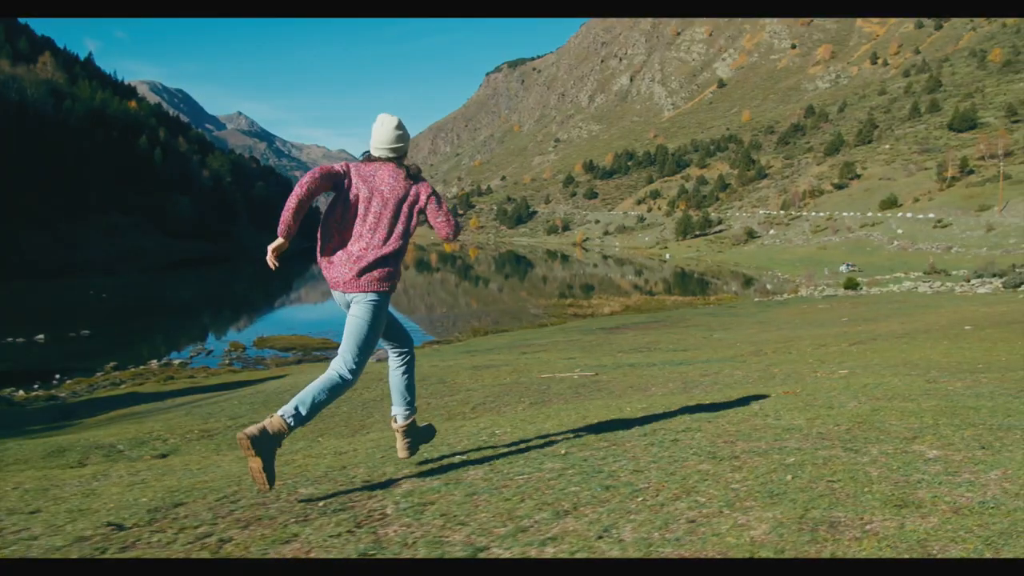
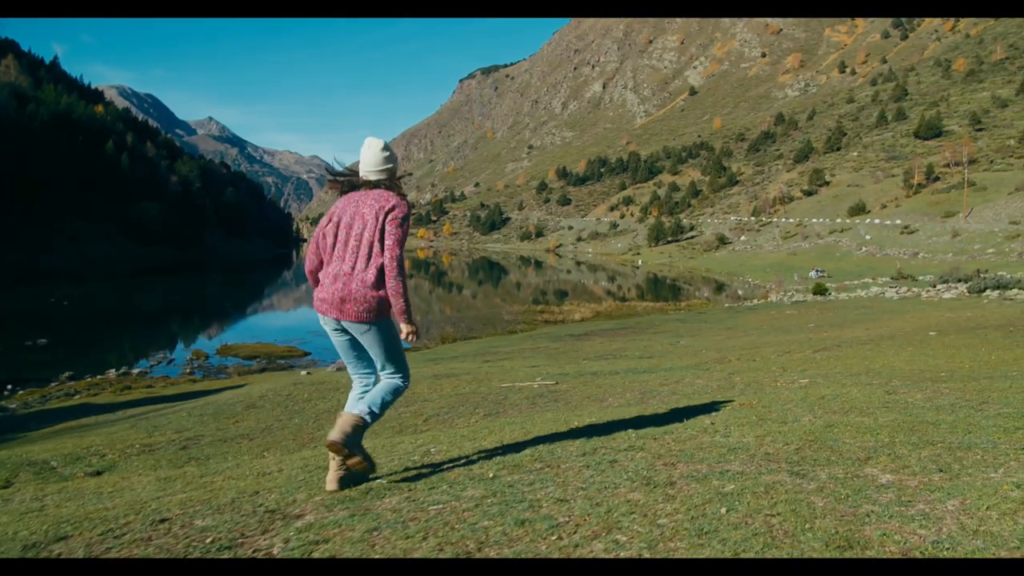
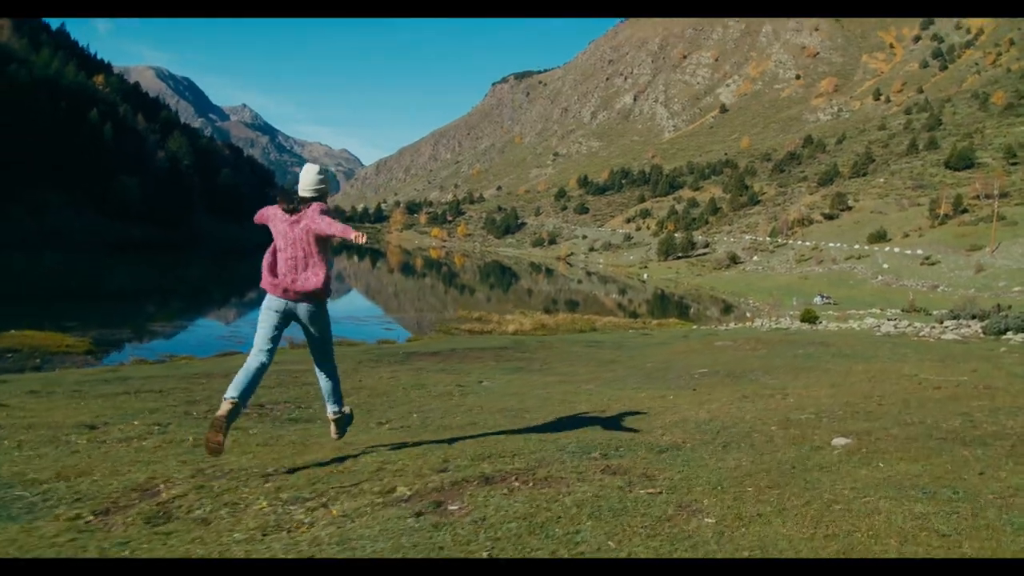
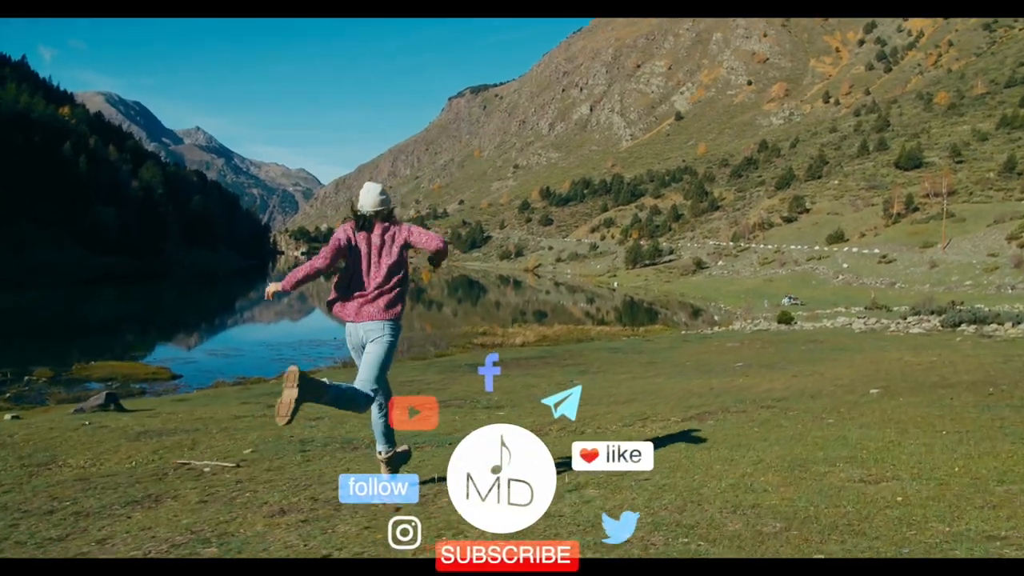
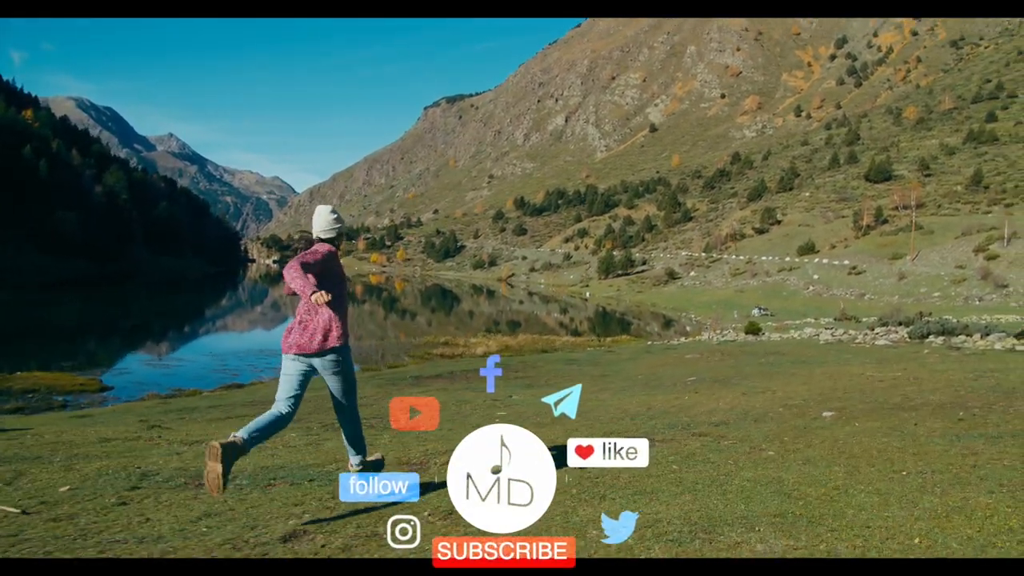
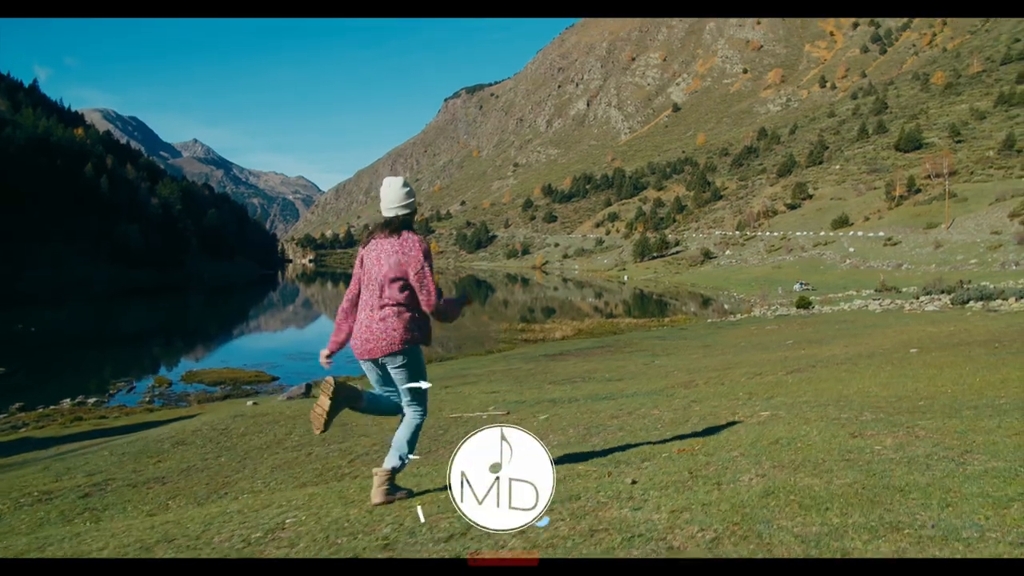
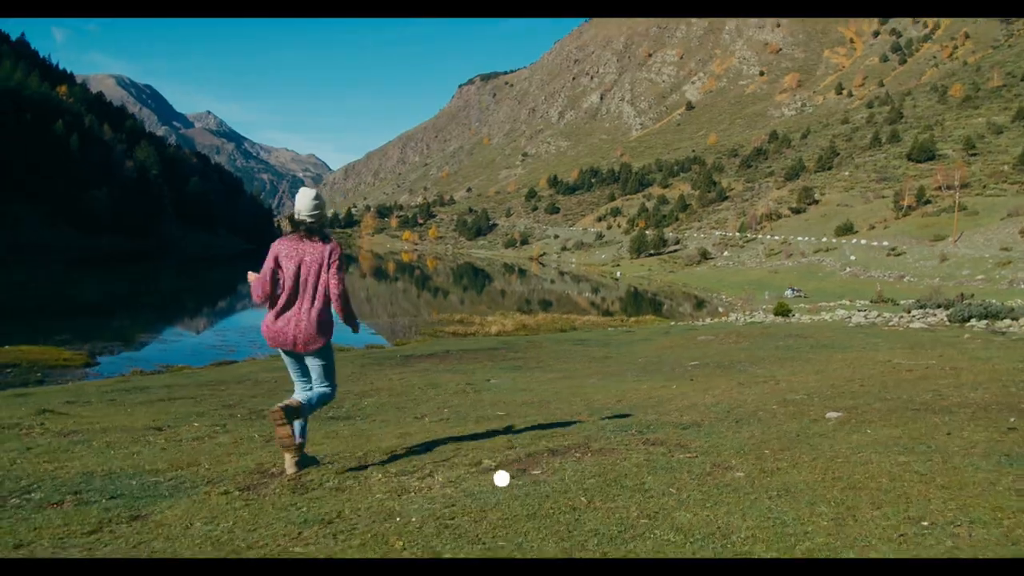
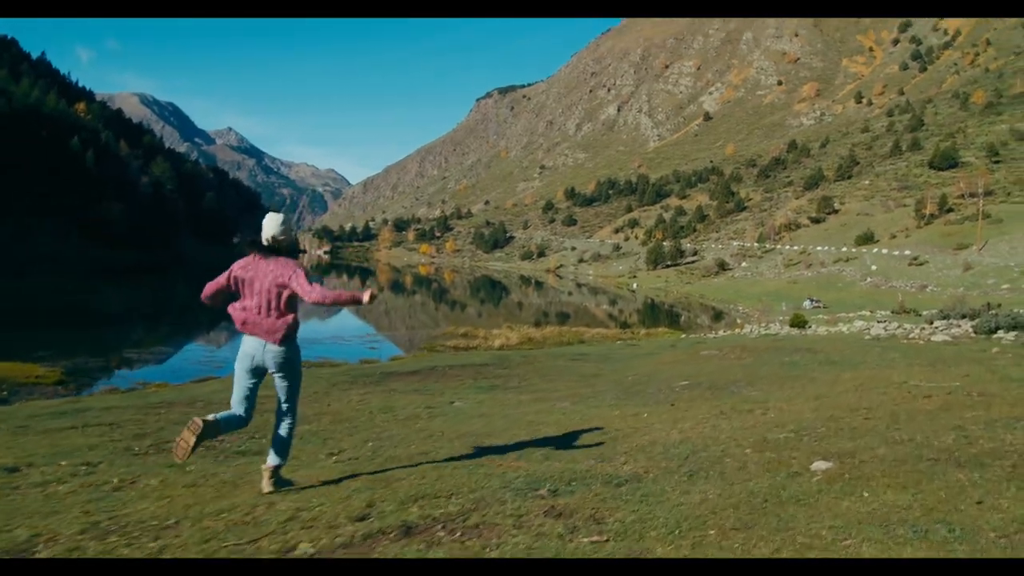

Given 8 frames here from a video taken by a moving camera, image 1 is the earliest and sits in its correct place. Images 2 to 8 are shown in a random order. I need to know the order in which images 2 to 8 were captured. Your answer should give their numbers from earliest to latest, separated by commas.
2, 6, 4, 5, 7, 3, 8
